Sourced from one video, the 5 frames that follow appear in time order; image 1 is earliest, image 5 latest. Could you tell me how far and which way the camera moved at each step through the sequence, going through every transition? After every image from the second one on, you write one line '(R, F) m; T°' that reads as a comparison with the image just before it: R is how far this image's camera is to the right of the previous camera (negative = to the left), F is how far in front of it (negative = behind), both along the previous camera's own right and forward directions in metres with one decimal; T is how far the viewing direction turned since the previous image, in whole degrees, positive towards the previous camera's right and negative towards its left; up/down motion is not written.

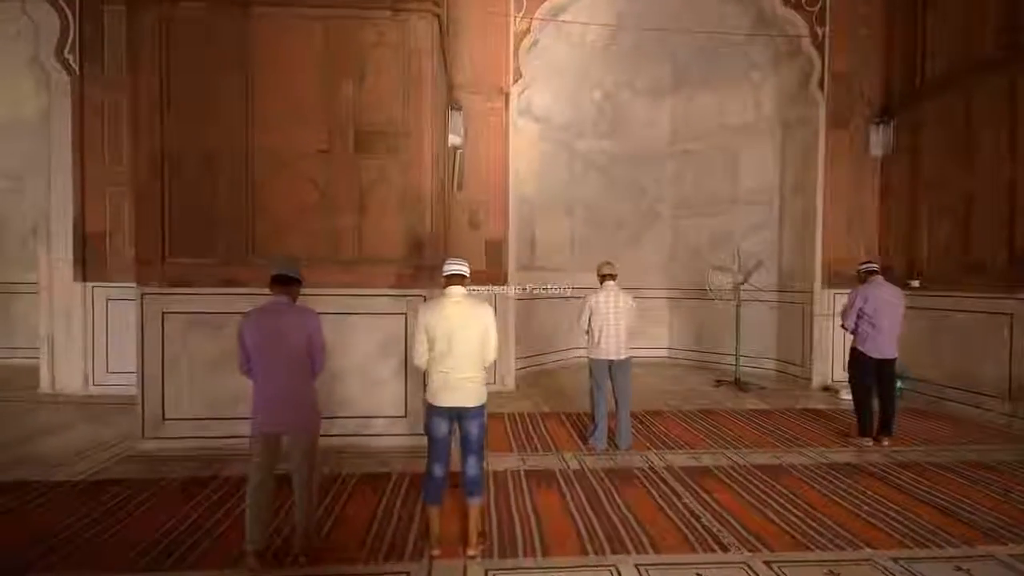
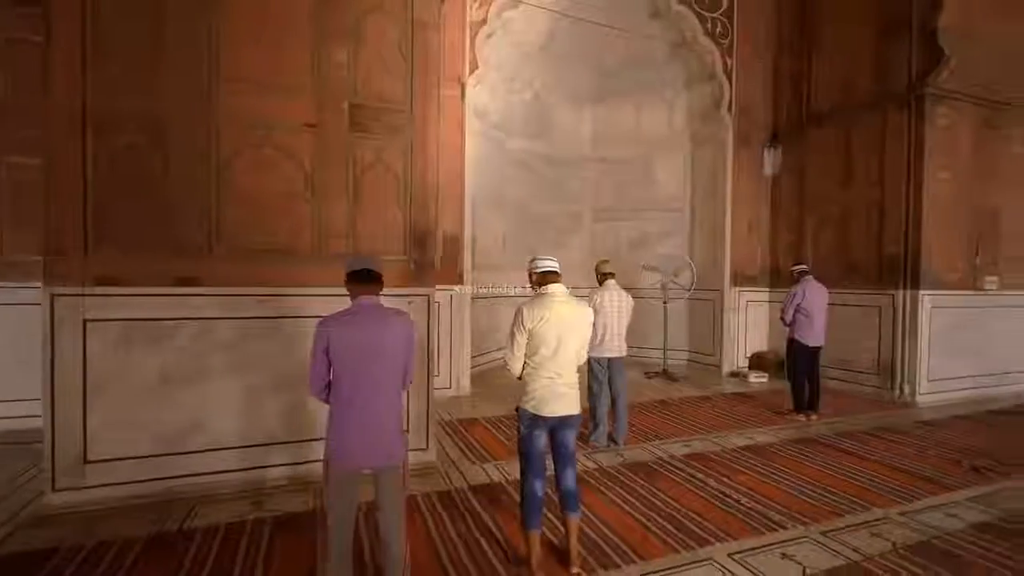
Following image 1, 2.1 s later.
(-1.3, +0.4) m; +17°
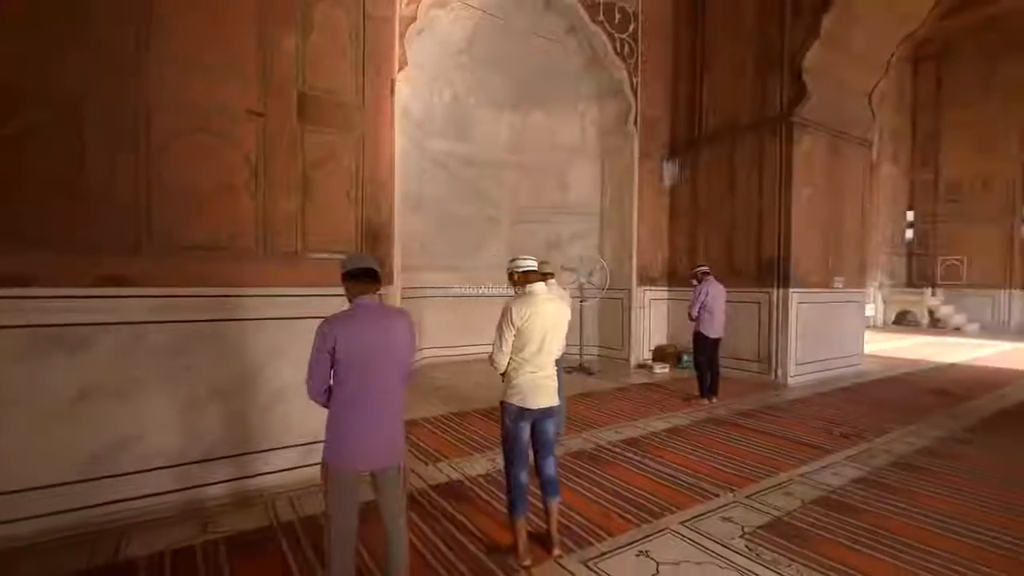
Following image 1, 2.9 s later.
(-0.5, -0.1) m; +13°
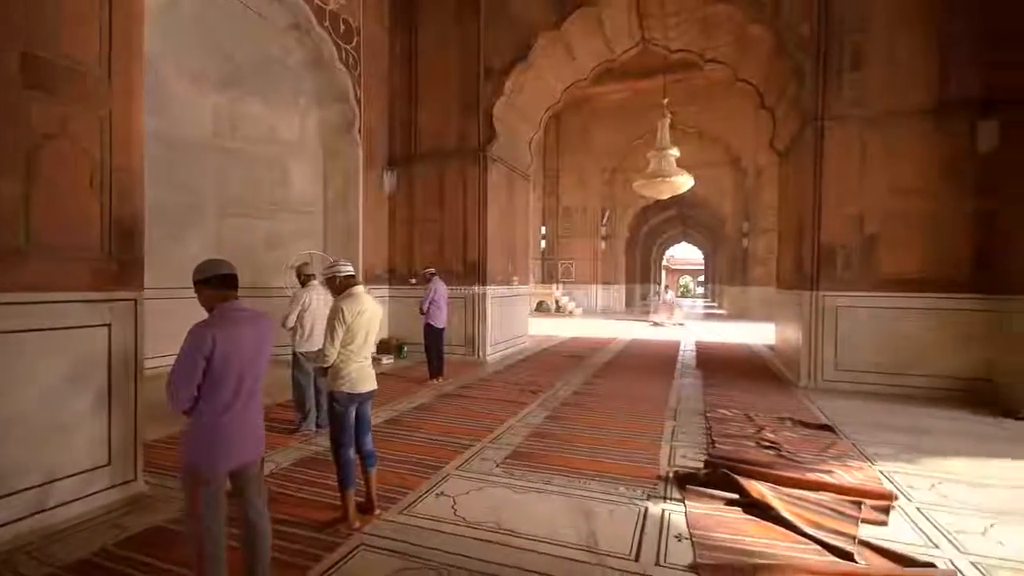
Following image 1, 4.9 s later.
(-1.0, -0.5) m; +36°
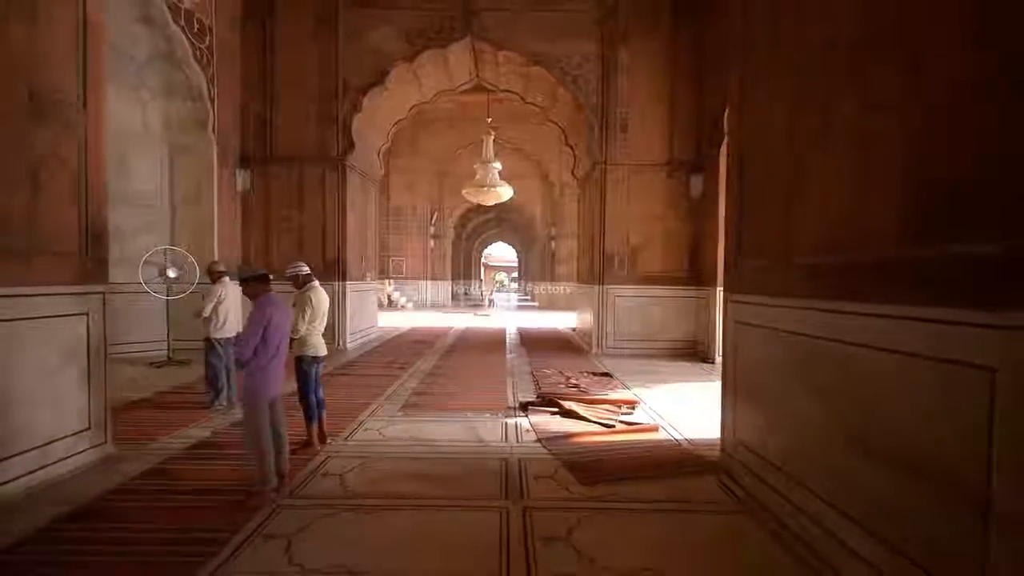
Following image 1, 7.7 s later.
(-1.0, -1.7) m; +21°
